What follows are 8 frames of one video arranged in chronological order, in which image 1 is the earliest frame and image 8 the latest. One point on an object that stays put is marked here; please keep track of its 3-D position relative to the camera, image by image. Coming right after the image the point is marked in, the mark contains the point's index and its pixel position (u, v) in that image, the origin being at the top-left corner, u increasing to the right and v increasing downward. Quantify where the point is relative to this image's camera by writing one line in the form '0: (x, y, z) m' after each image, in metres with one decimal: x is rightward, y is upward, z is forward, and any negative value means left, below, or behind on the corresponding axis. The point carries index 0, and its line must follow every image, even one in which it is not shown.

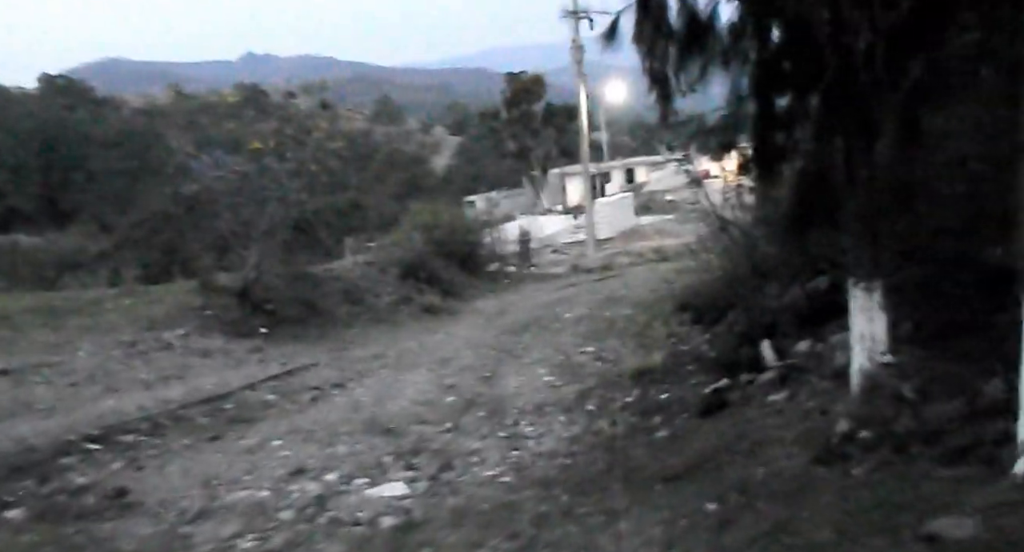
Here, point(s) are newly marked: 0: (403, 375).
0: (-1.4, -1.2, +12.6) m
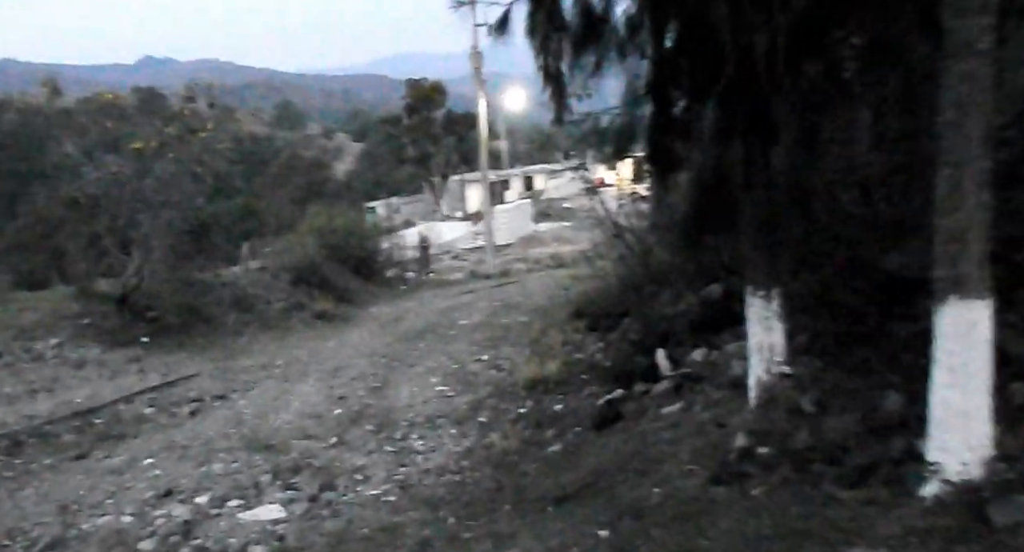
0: (-2.7, -1.3, +12.1) m
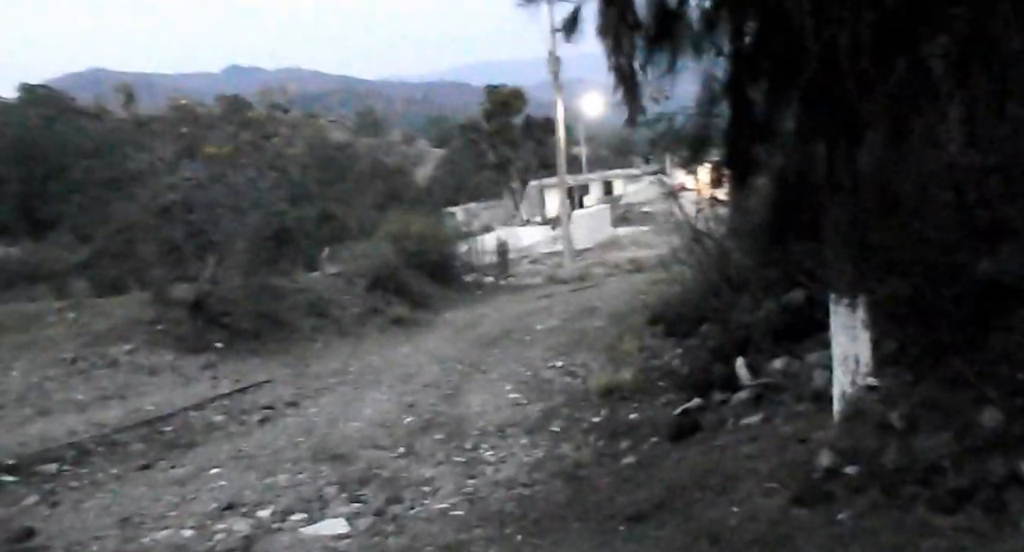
0: (-1.8, -1.4, +12.0) m
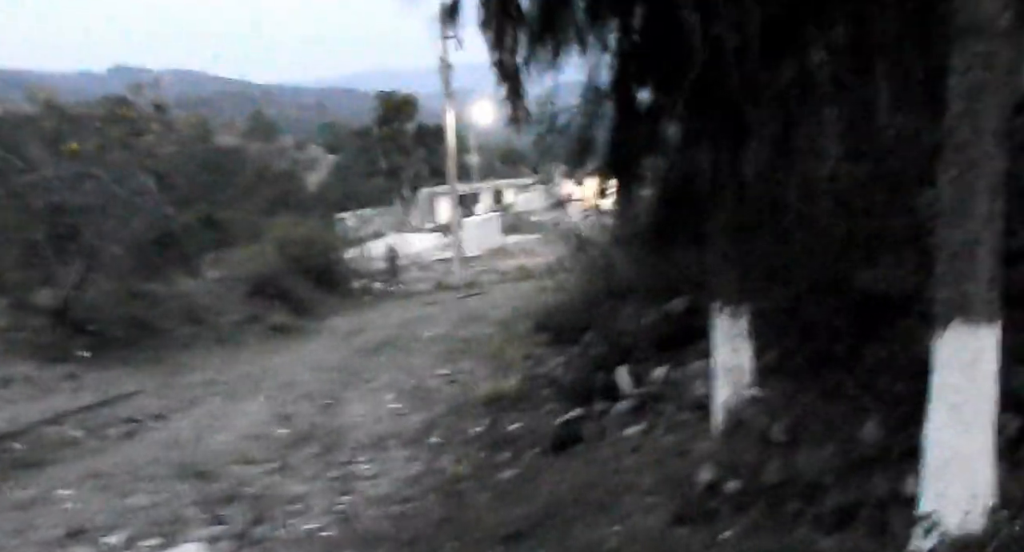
0: (-3.2, -1.4, +11.4) m
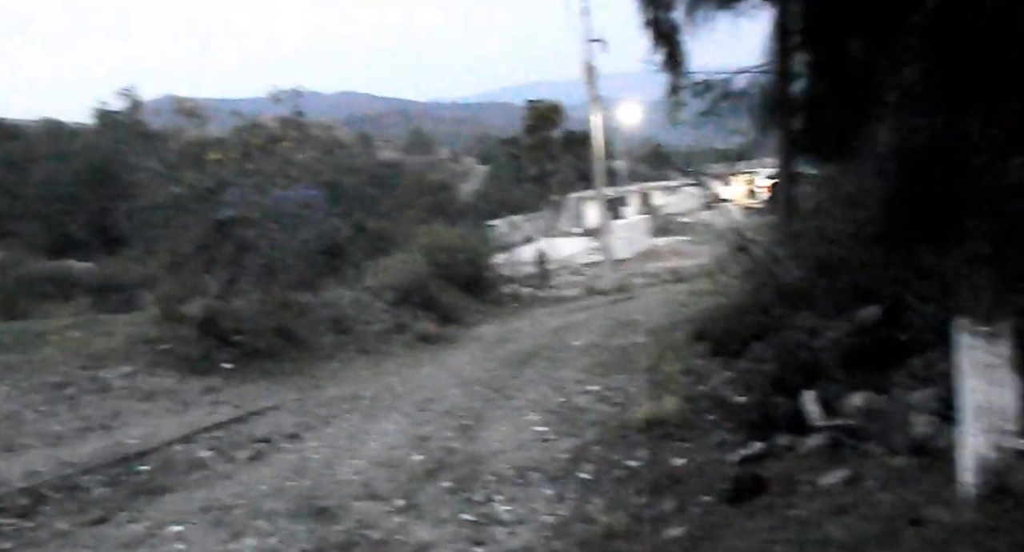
0: (-1.5, -1.5, +10.6) m
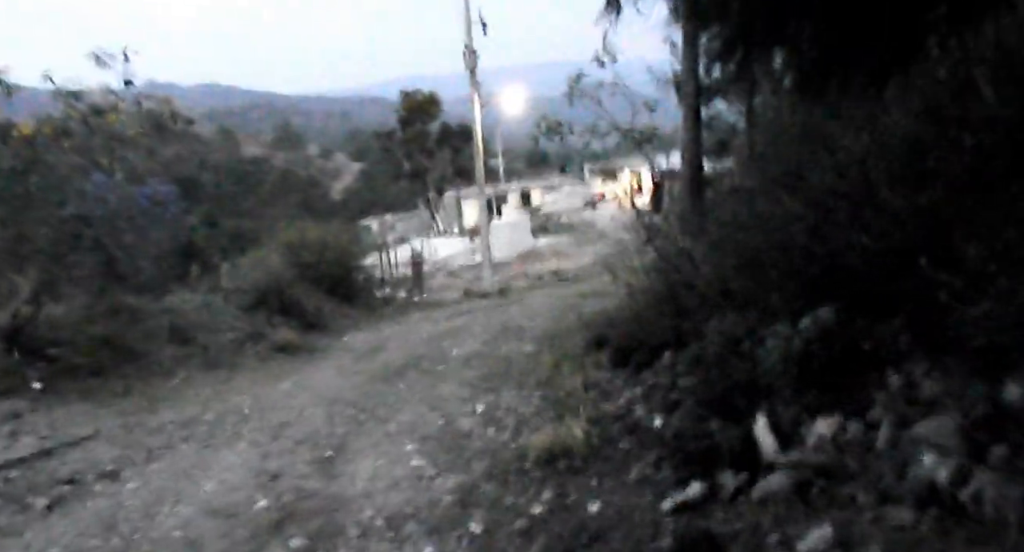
0: (-2.6, -1.5, +8.7) m
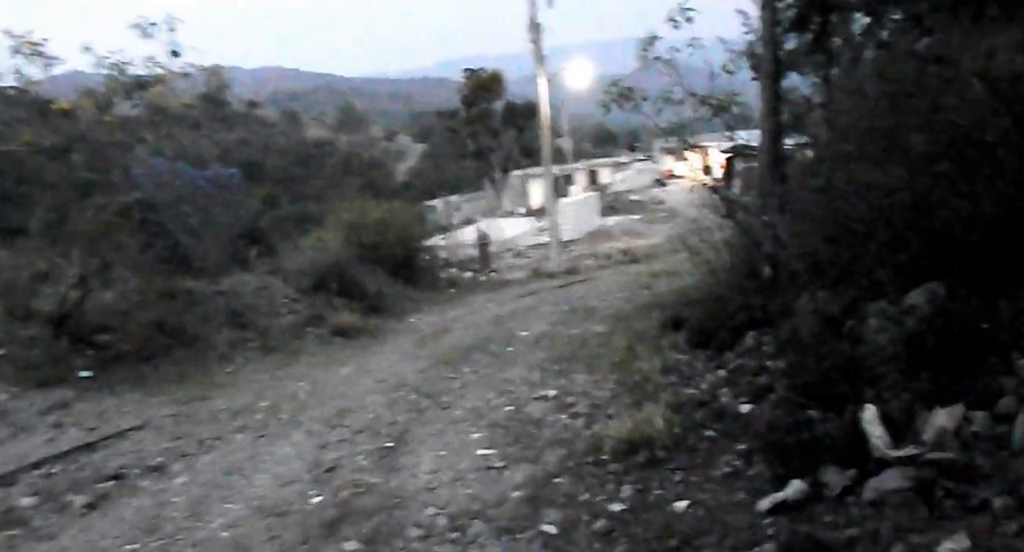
0: (-2.0, -1.4, +8.2) m
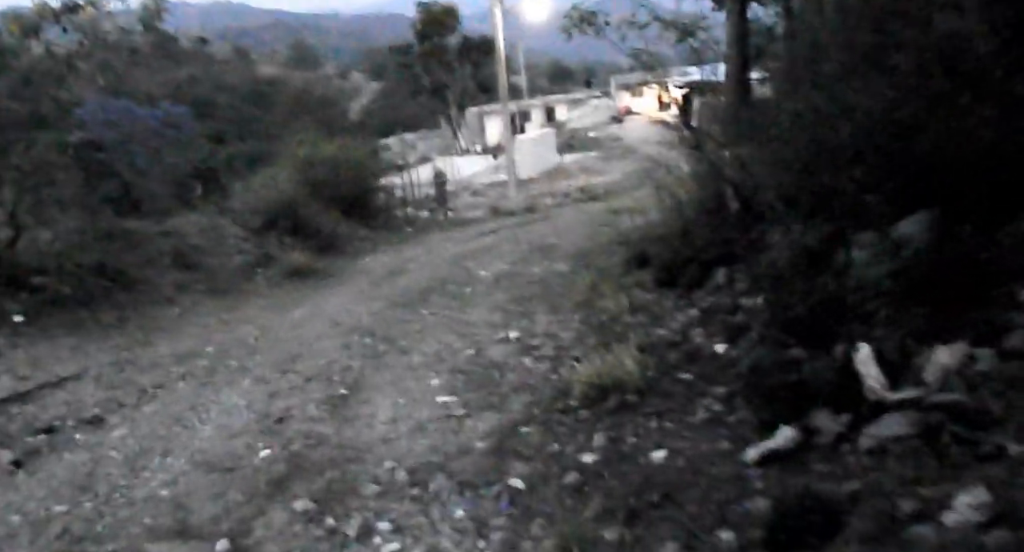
0: (-2.3, -0.9, +7.7) m
